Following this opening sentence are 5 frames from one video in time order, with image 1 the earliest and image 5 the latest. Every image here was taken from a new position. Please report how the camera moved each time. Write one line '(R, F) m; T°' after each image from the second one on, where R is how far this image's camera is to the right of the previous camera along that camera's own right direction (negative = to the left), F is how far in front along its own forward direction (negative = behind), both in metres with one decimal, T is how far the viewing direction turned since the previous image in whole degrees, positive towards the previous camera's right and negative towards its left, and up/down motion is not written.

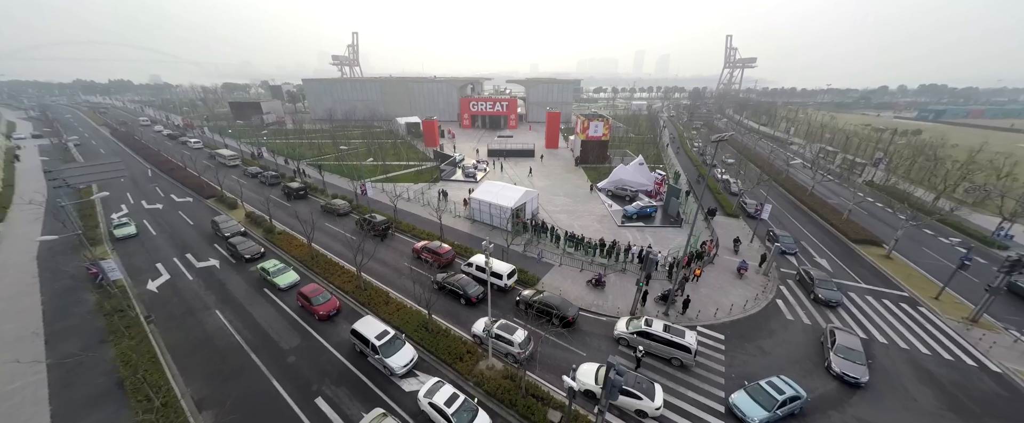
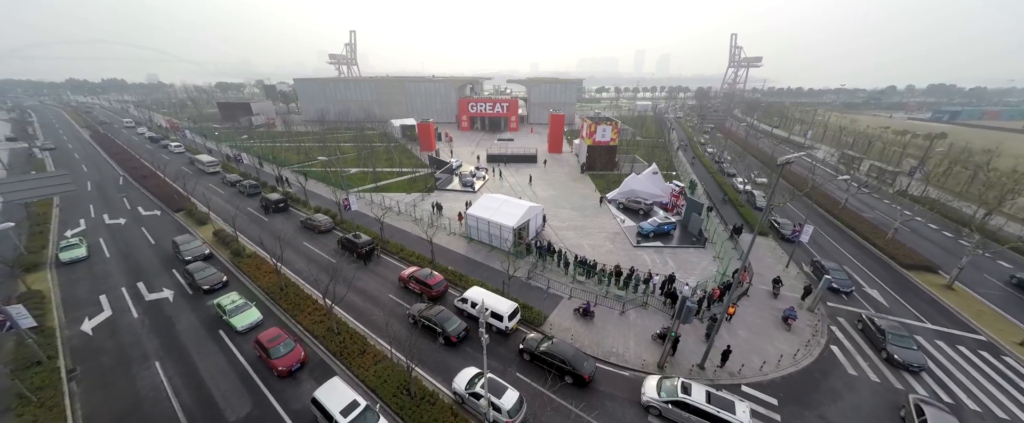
(-0.1, +2.7) m; 0°
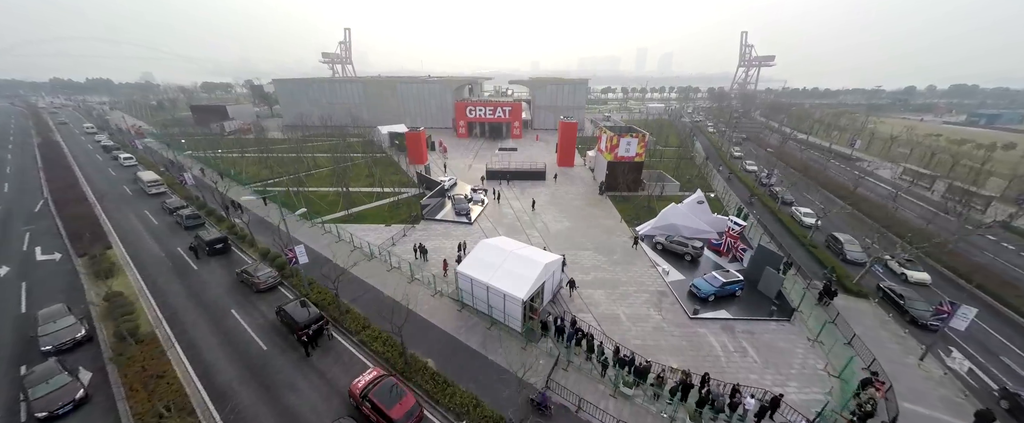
(-0.4, +6.0) m; 0°
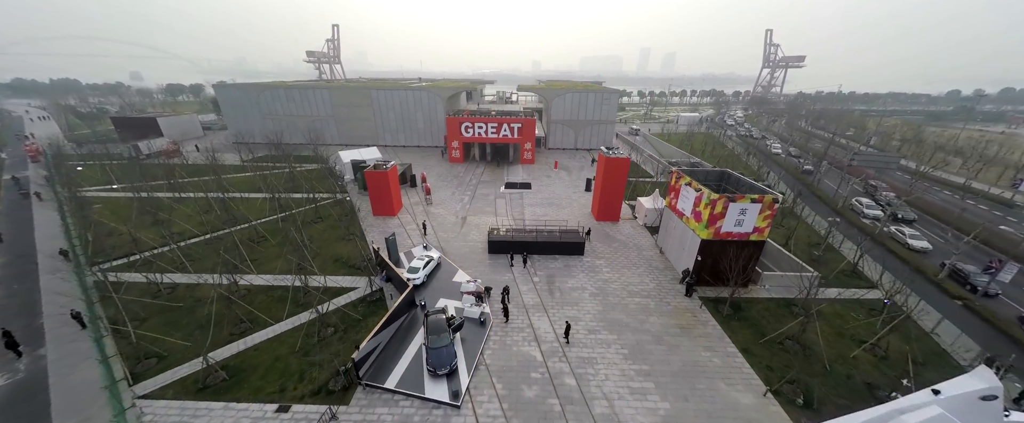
(-1.1, +12.6) m; 0°
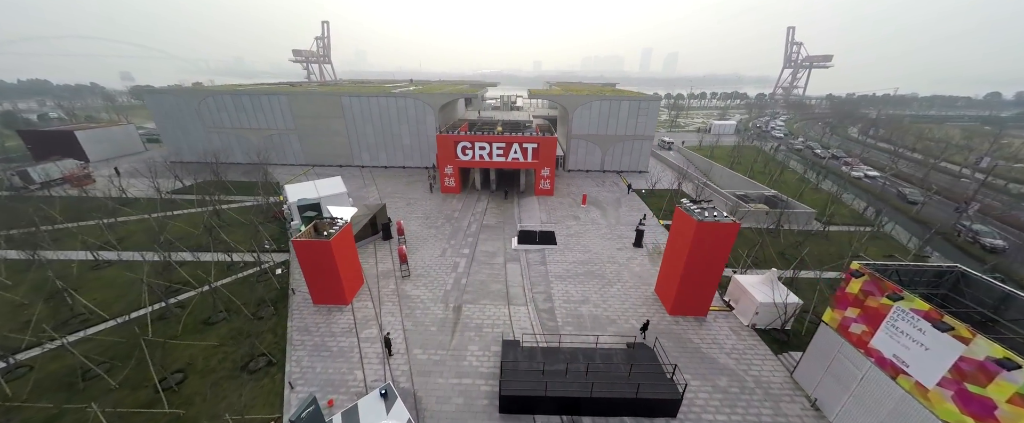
(-1.1, +9.5) m; 0°
